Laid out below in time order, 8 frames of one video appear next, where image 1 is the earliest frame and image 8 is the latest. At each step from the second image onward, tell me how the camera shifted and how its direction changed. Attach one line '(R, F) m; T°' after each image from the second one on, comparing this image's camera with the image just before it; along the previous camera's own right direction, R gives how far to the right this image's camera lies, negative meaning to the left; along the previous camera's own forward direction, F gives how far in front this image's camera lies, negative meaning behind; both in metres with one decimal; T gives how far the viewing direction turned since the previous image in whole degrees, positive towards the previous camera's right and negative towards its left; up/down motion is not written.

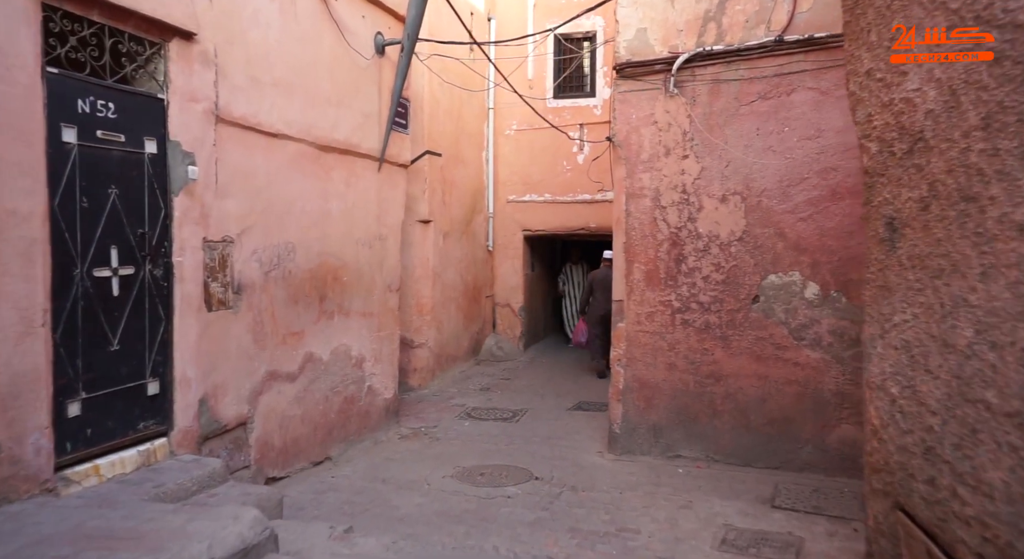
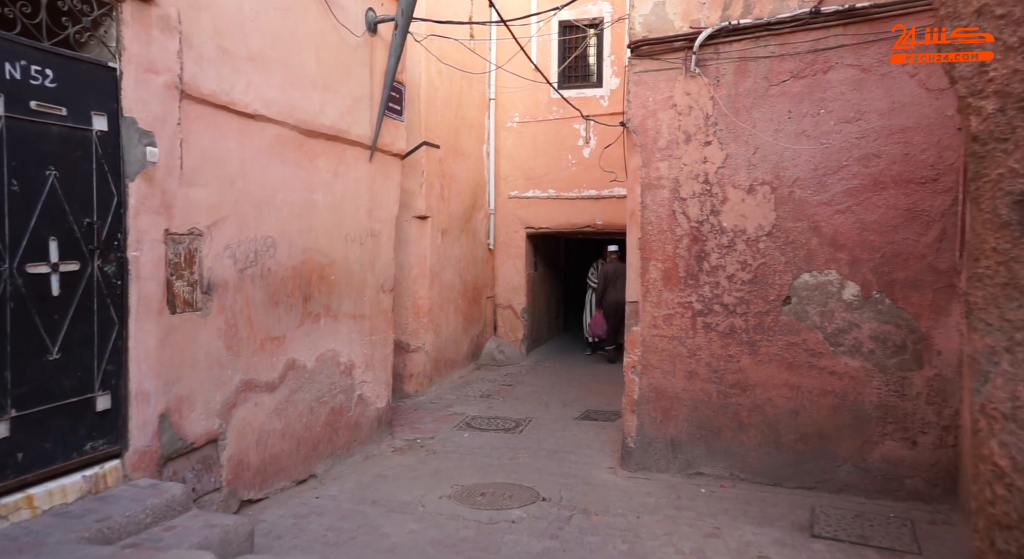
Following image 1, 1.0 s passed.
(0.0, +0.5) m; 0°
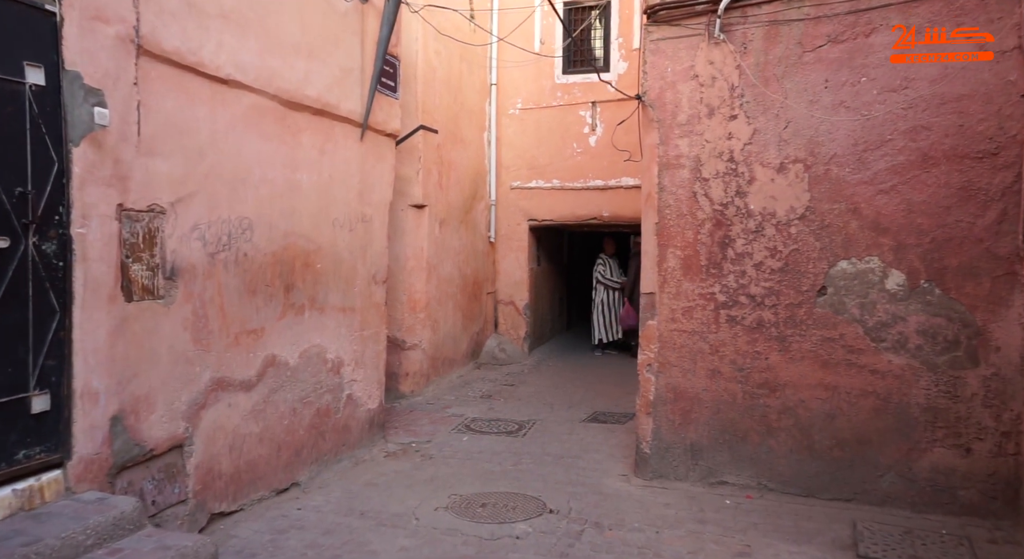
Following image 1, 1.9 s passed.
(0.0, +0.5) m; 0°
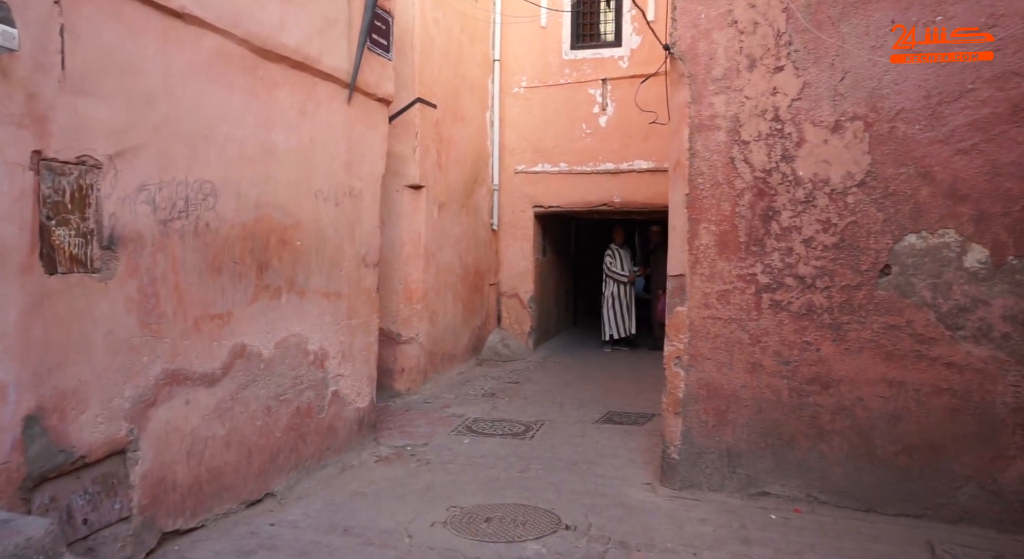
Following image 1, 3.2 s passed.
(-0.1, +0.6) m; 0°
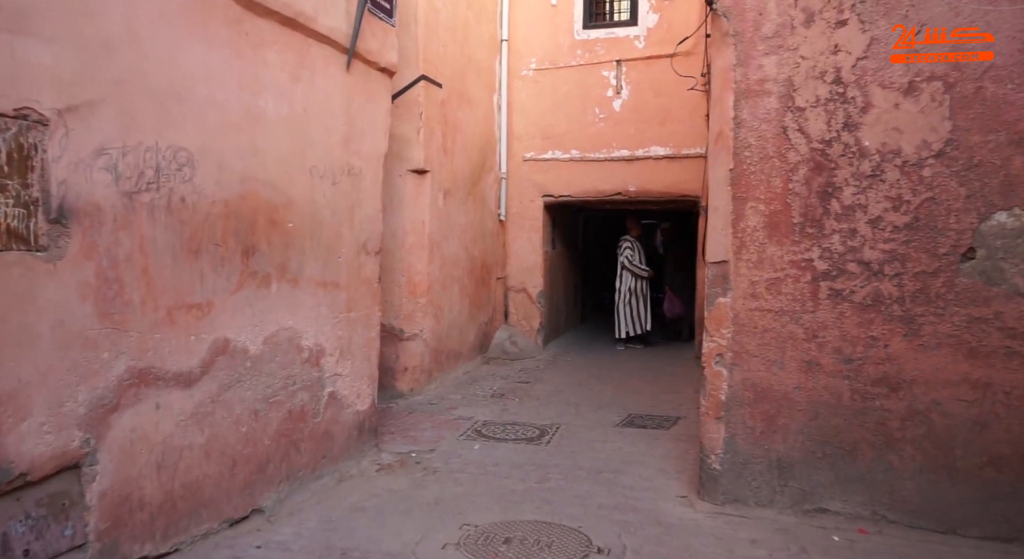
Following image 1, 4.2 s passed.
(-0.1, +0.5) m; 0°
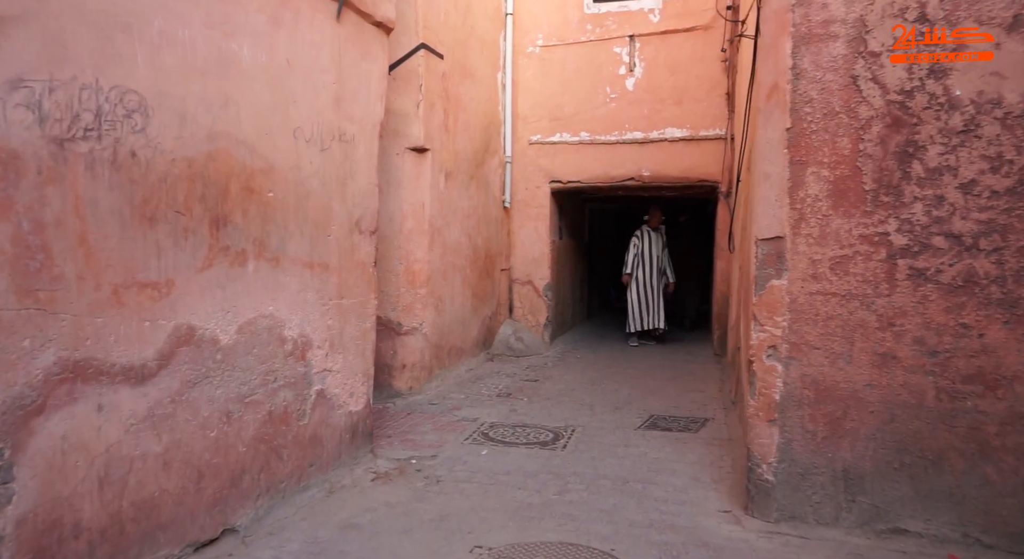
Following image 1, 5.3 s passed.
(-0.1, +0.6) m; 0°
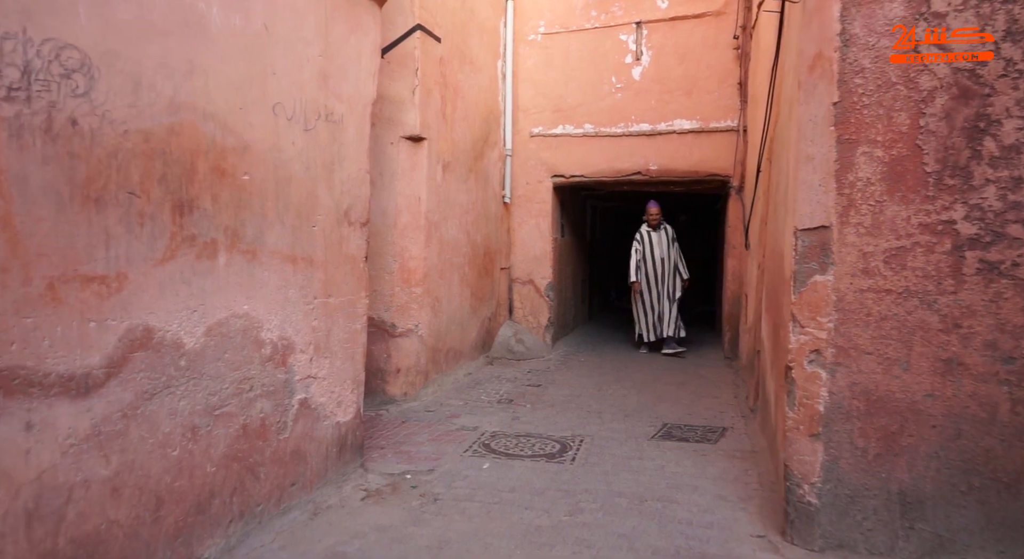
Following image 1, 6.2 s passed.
(-0.1, +0.4) m; 0°
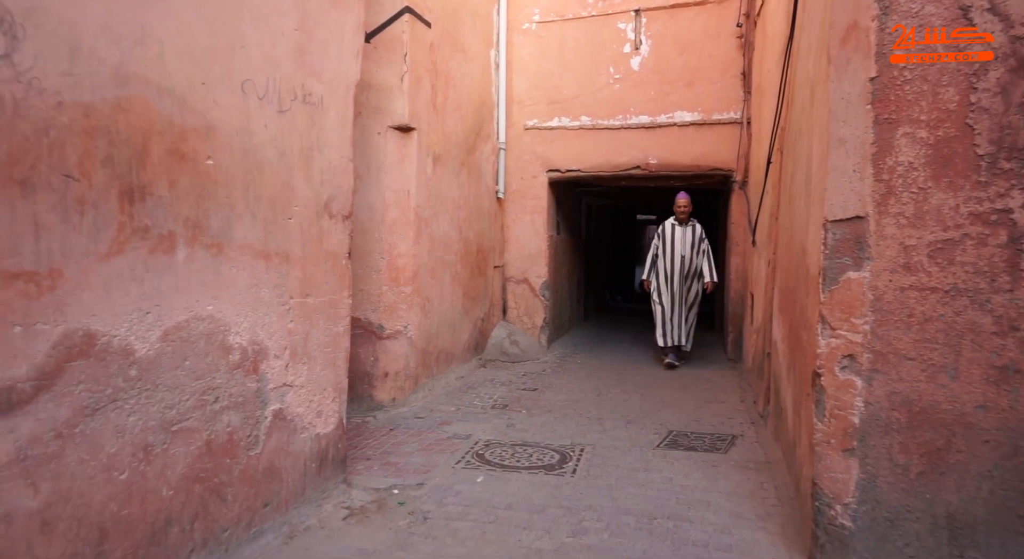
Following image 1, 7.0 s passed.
(0.0, +0.3) m; +1°
